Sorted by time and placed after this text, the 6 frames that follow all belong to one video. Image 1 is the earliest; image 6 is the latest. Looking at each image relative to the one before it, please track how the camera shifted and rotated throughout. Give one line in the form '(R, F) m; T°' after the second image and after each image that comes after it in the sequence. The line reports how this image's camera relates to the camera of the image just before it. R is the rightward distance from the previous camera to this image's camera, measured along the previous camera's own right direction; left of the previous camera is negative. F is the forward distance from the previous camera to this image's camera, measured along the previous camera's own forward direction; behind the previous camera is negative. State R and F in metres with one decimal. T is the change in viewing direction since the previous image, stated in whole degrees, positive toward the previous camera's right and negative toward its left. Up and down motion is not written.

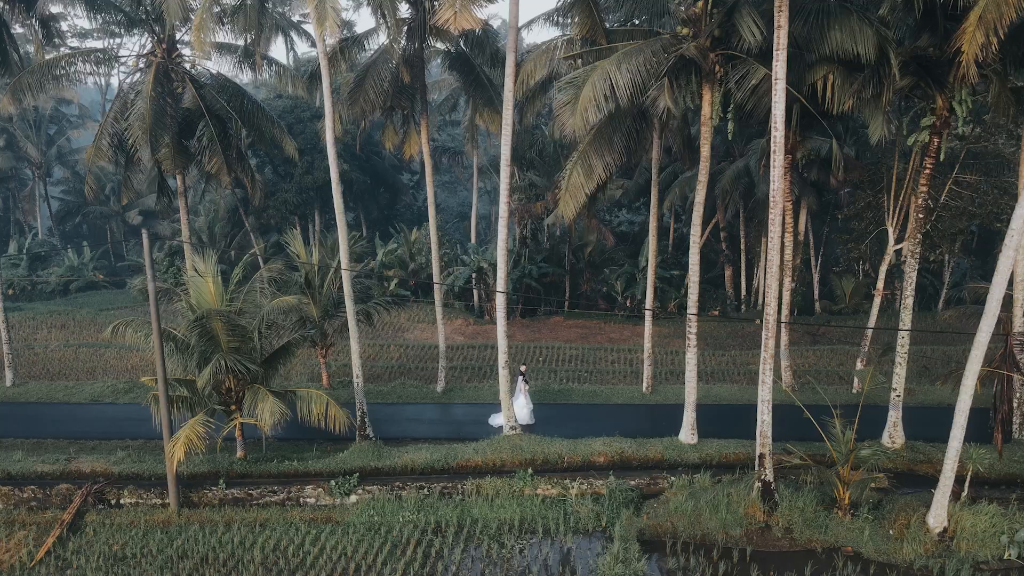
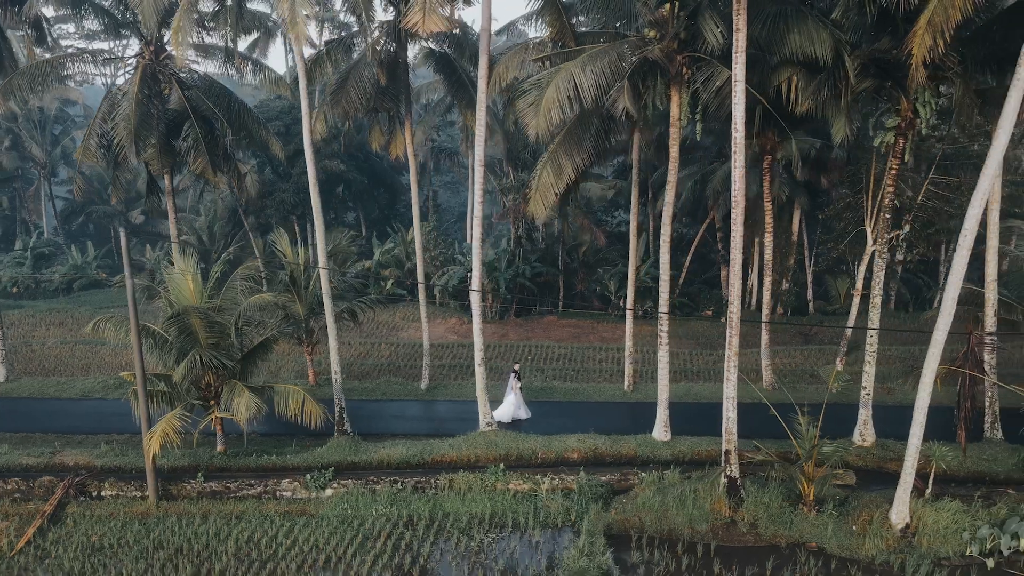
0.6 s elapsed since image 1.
(+0.6, -0.2) m; -1°
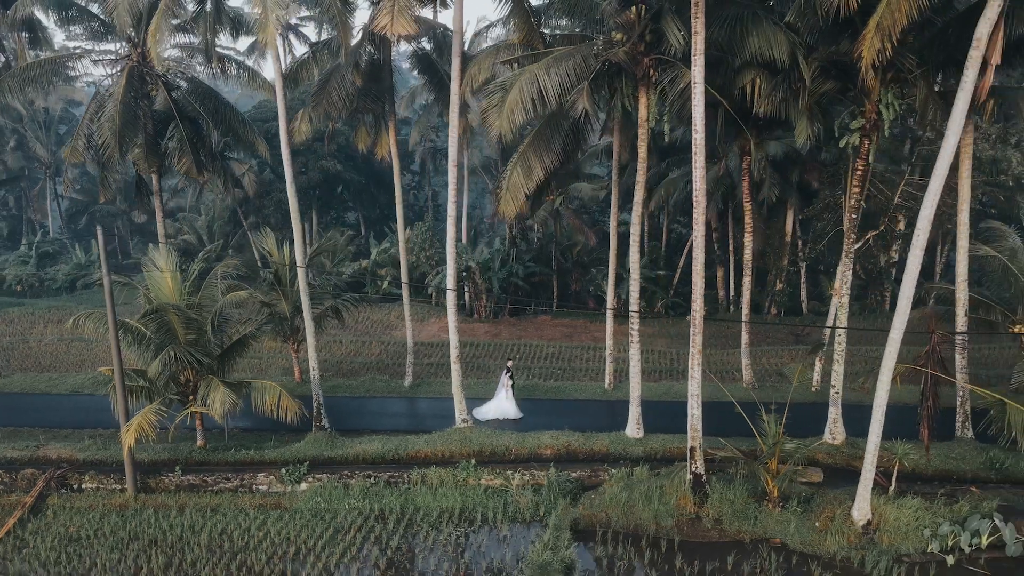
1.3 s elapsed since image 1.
(+0.6, -0.2) m; -1°
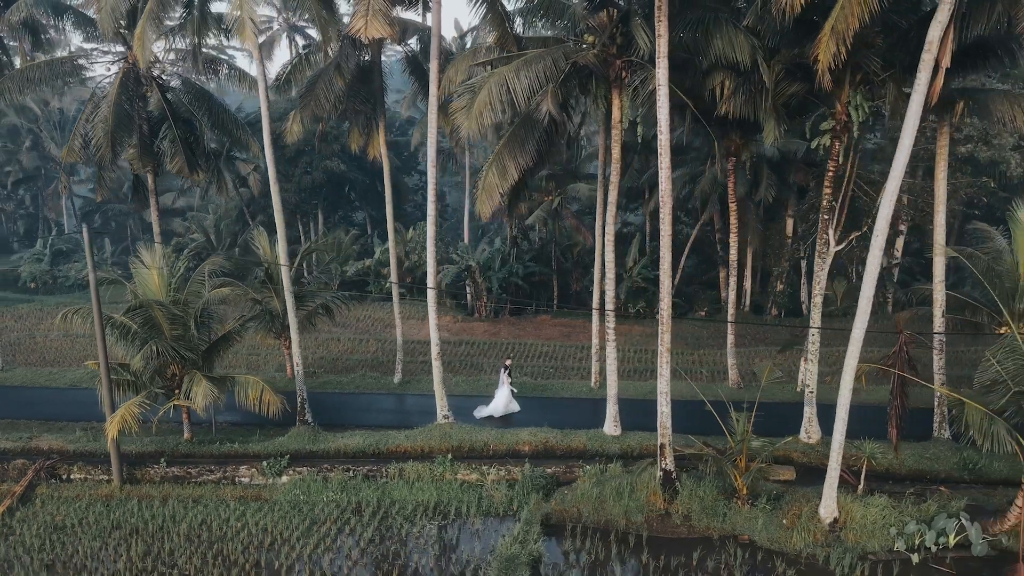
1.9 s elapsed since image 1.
(+0.7, -0.2) m; -1°
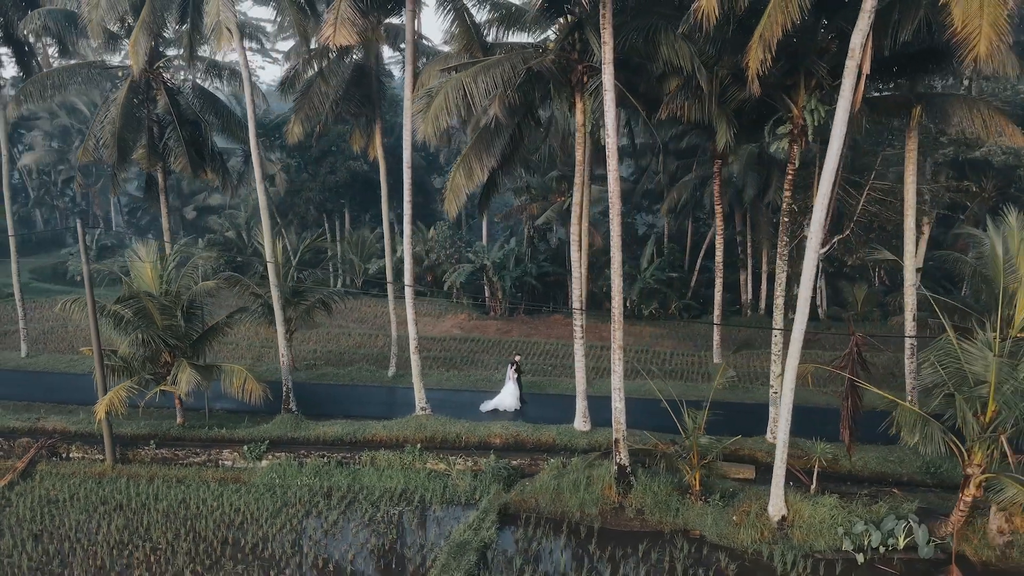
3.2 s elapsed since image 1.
(+1.4, -0.4) m; -3°
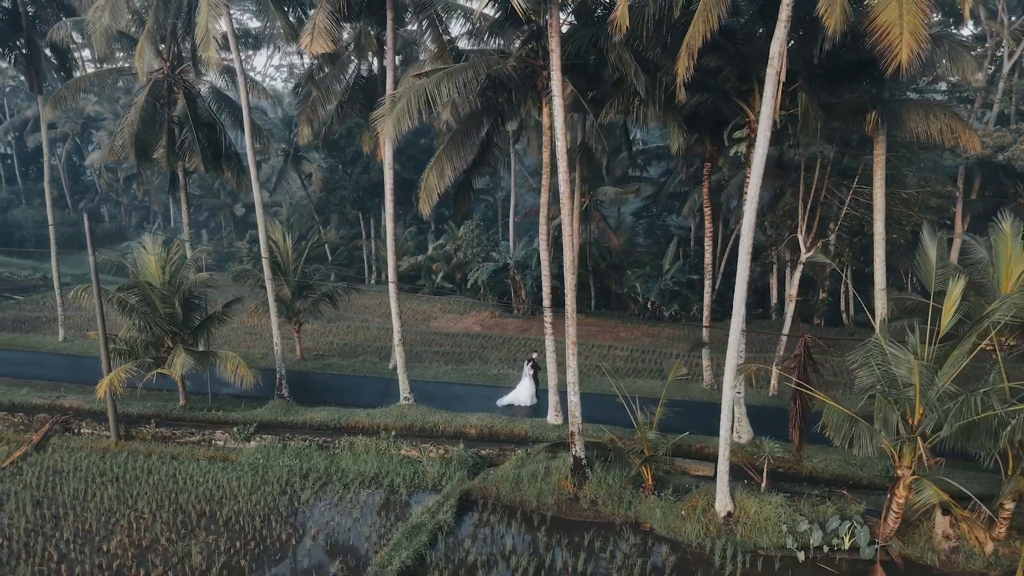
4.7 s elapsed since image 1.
(+1.6, -0.5) m; -4°
